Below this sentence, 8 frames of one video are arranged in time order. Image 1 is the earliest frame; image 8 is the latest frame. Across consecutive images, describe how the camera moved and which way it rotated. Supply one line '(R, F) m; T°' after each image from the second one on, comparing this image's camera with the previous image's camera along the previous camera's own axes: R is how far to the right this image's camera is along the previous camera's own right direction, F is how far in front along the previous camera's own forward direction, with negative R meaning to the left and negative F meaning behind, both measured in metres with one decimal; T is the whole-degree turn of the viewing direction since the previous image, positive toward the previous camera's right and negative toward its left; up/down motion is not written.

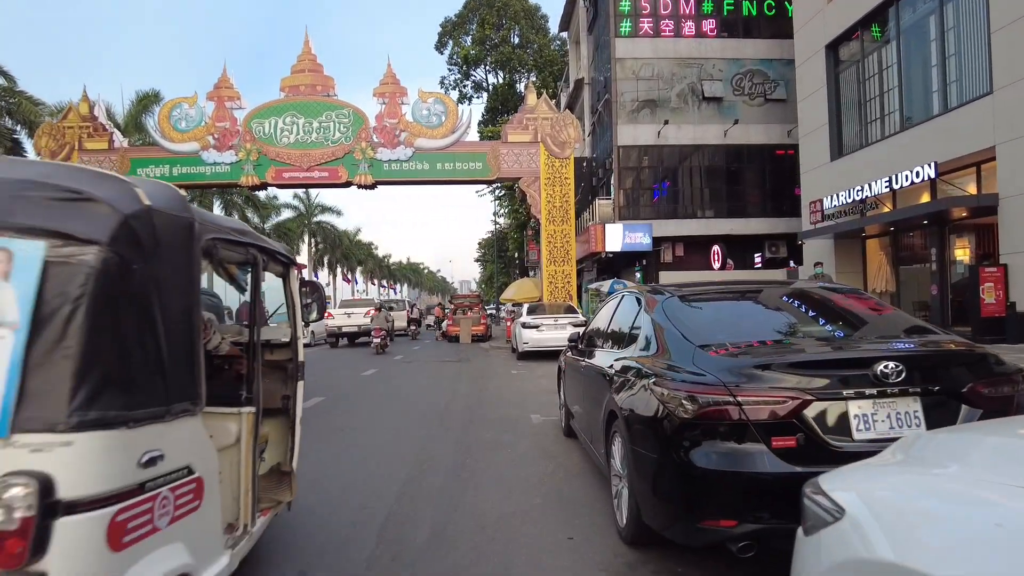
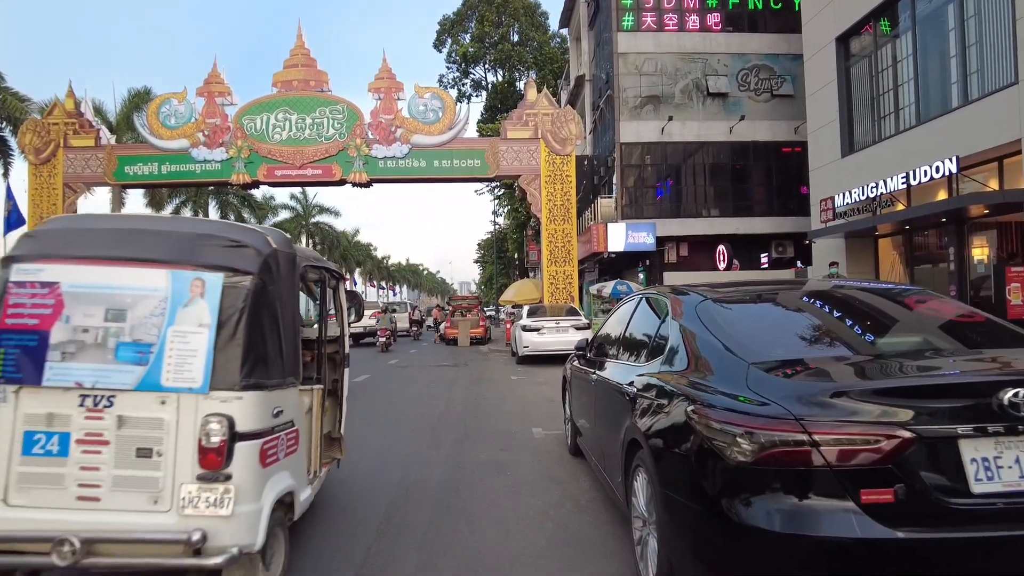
(0.0, +0.7) m; 0°
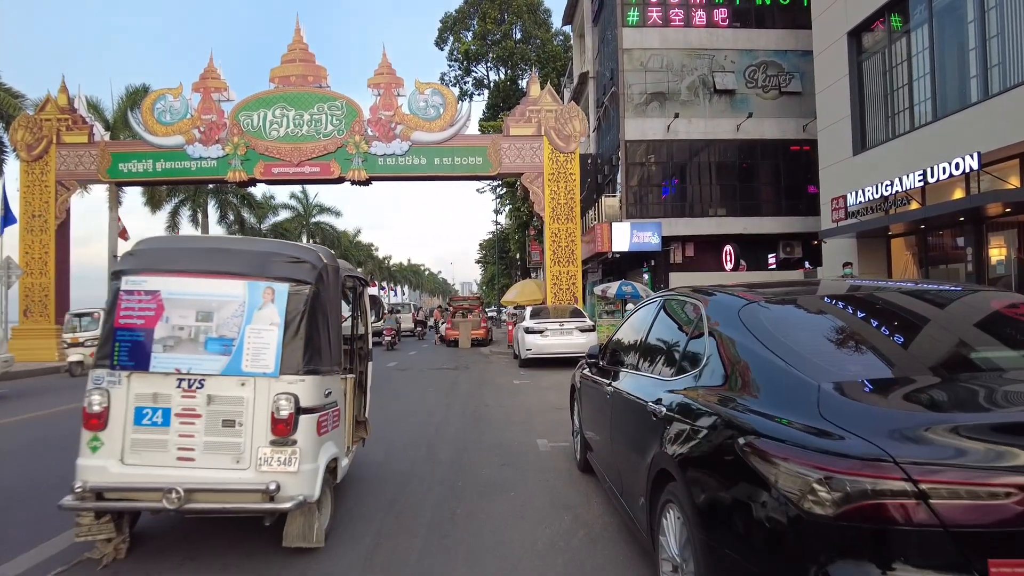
(0.0, +0.5) m; 0°
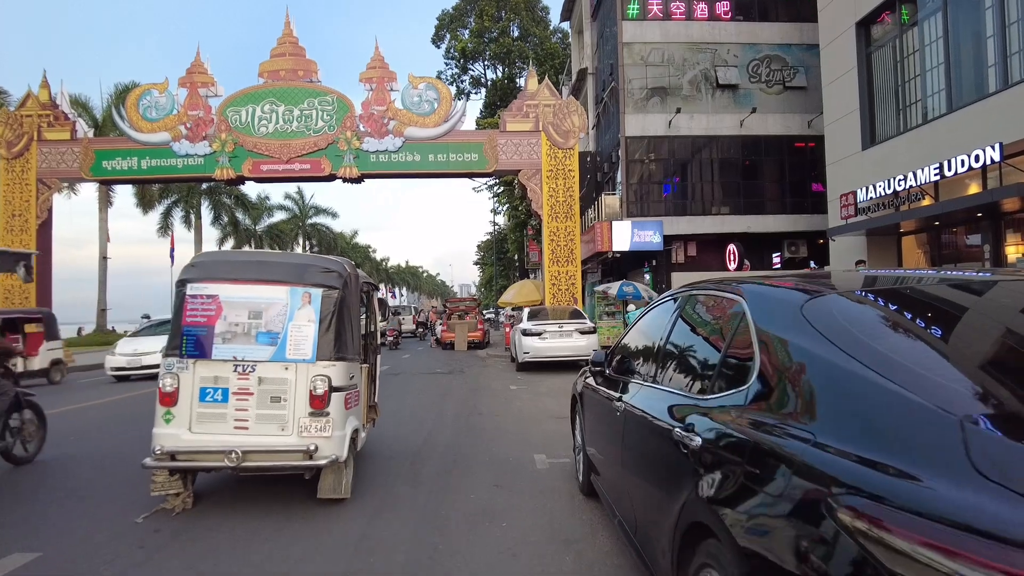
(0.0, +0.7) m; 0°
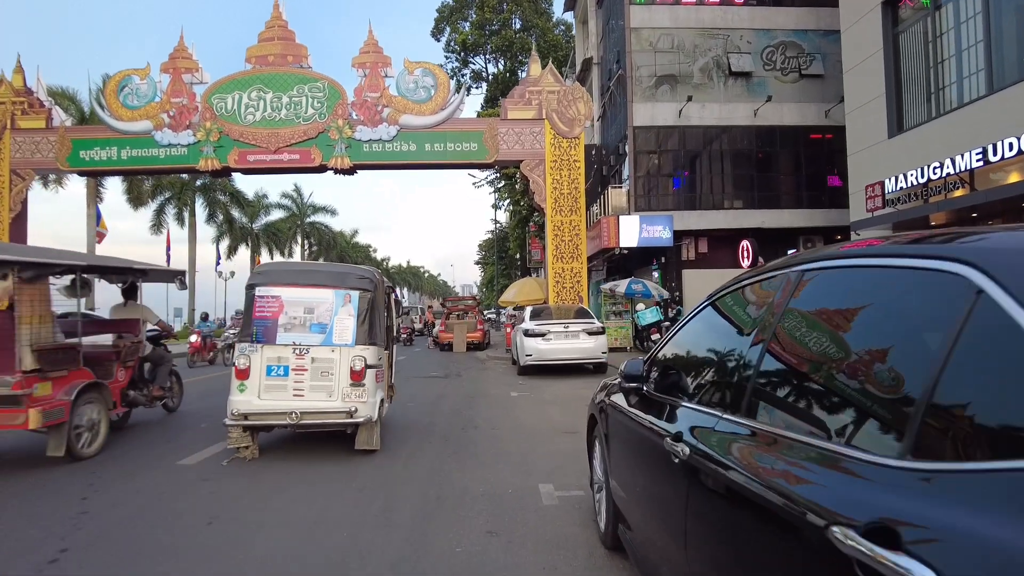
(0.0, +1.2) m; 0°
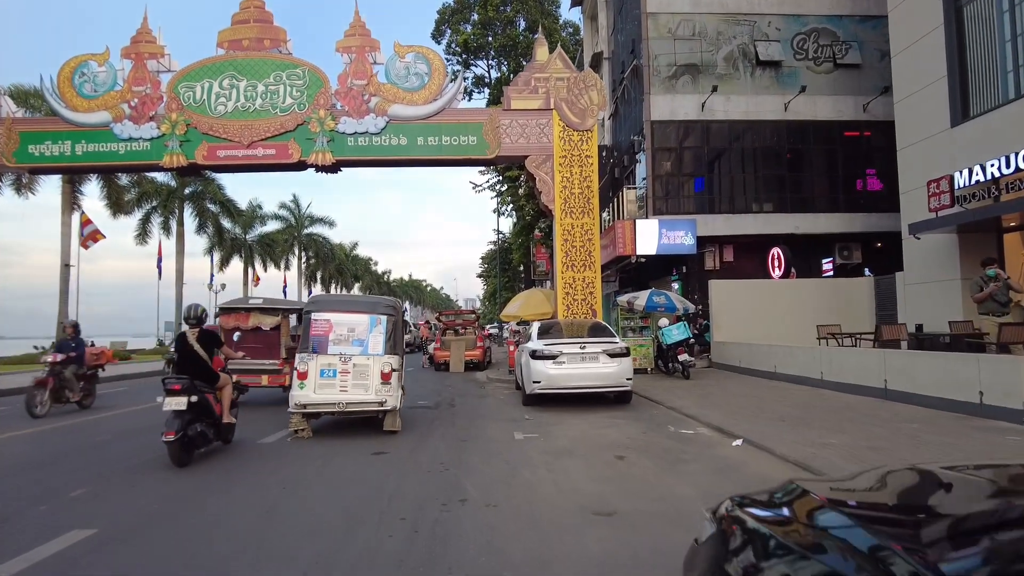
(0.0, +2.4) m; 0°
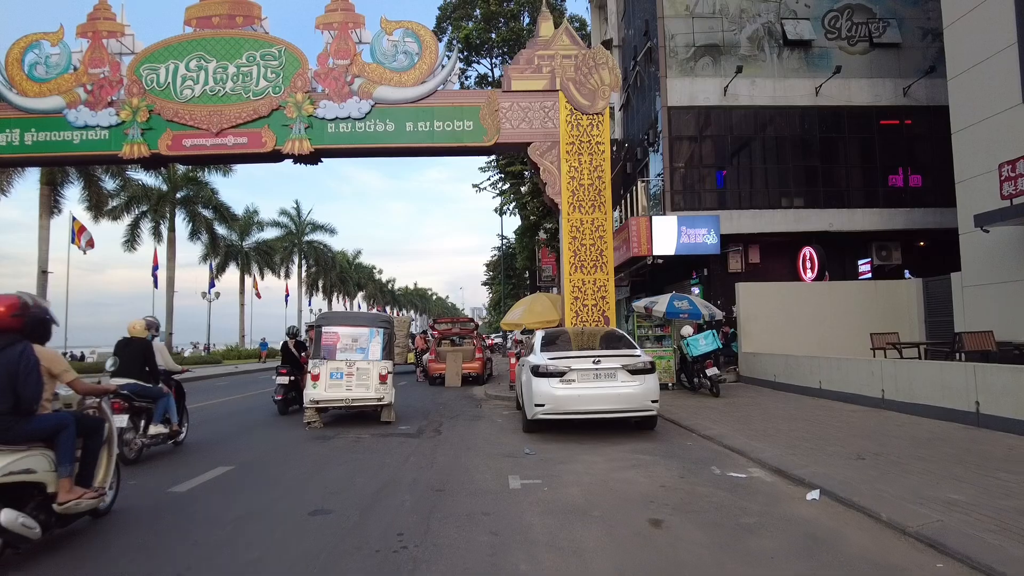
(+0.1, +2.1) m; -1°
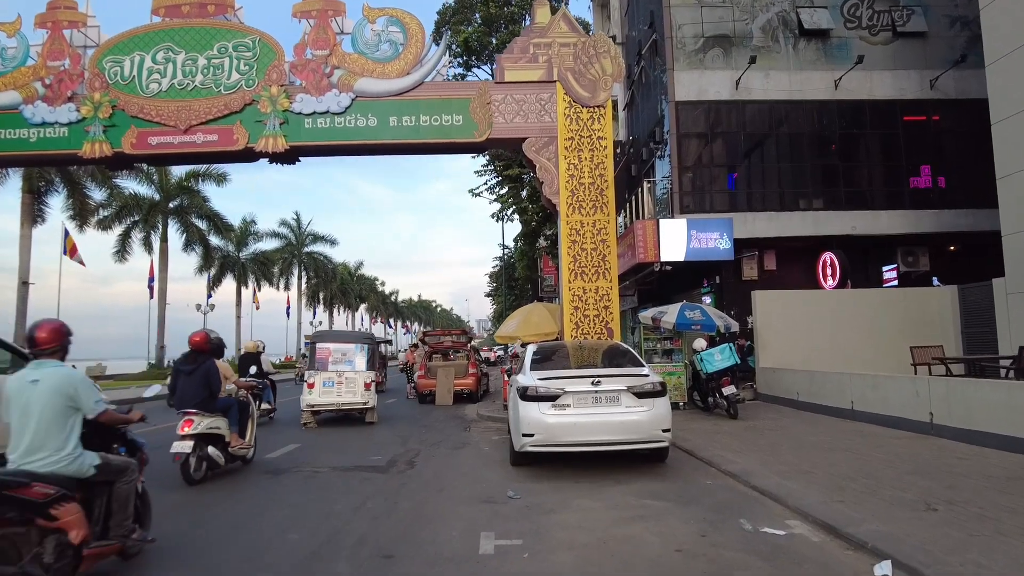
(+0.3, +1.4) m; 0°
